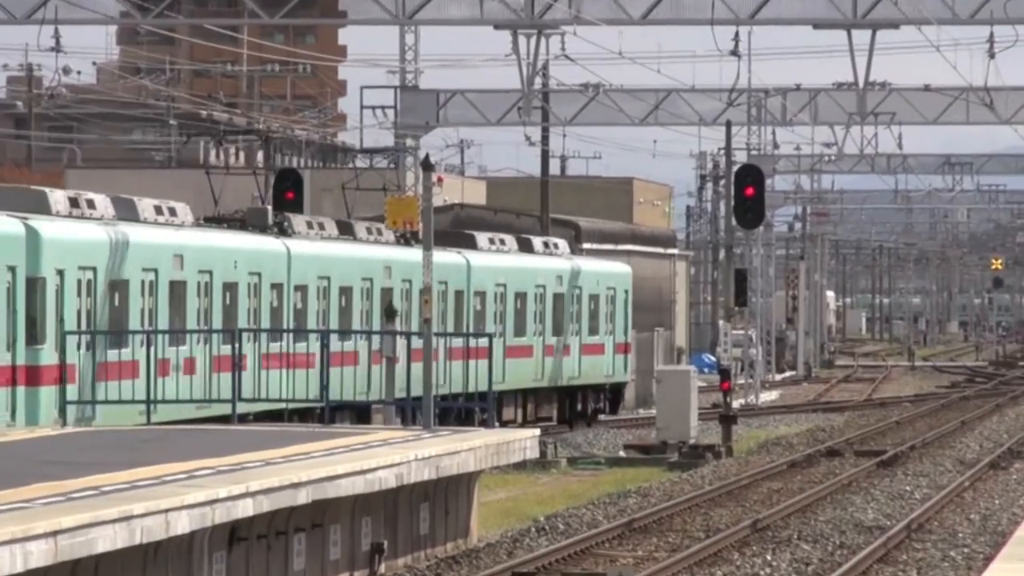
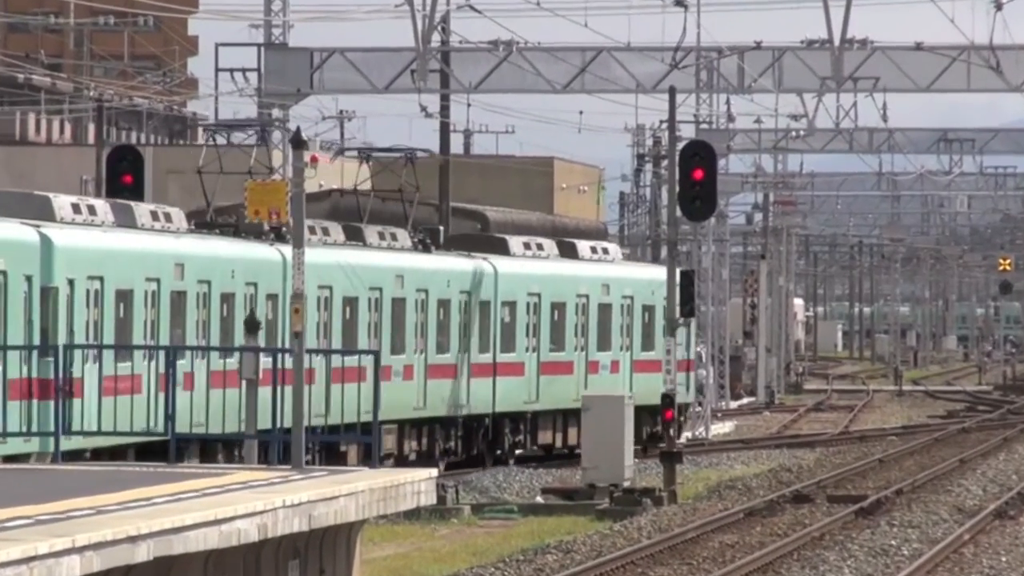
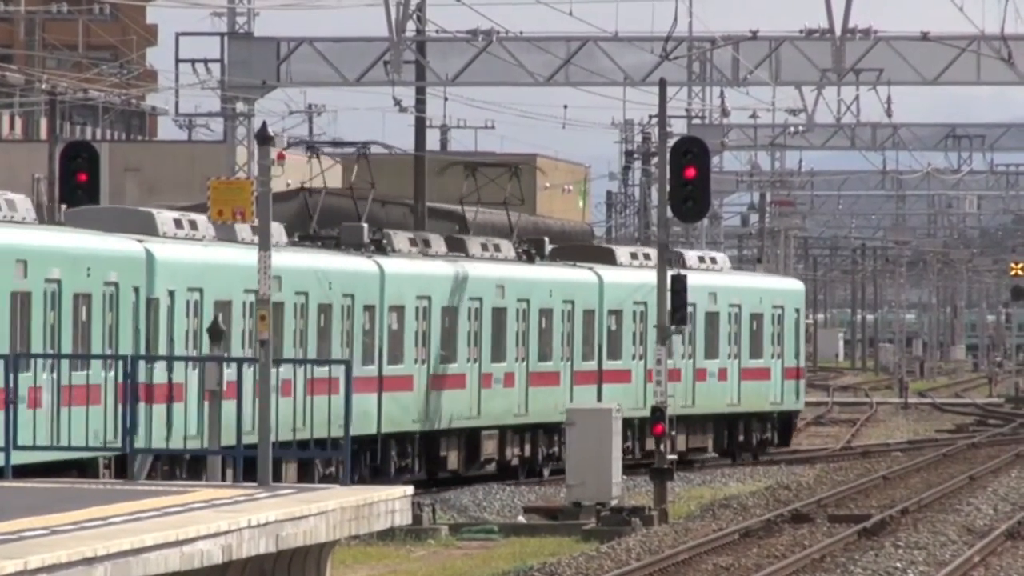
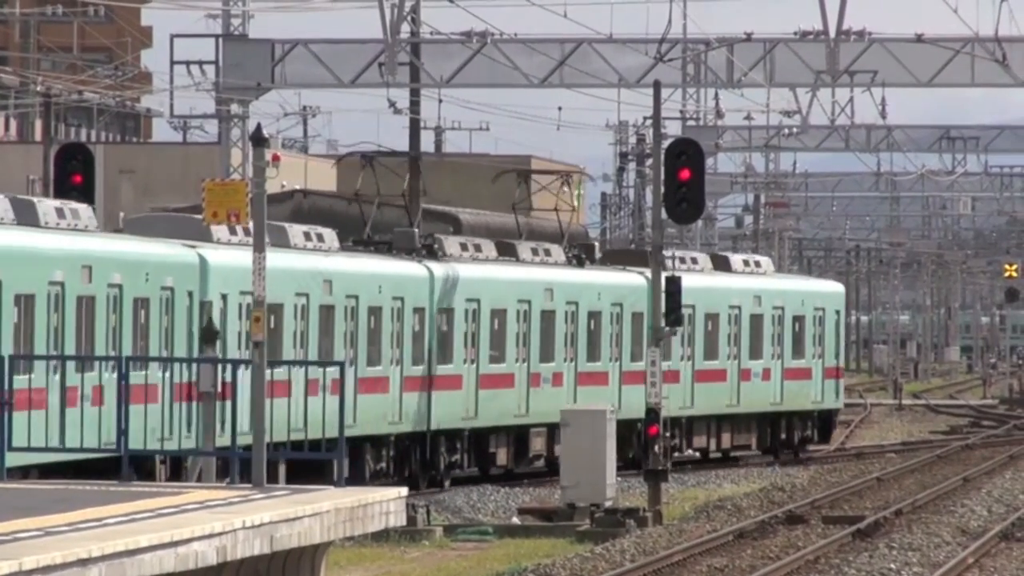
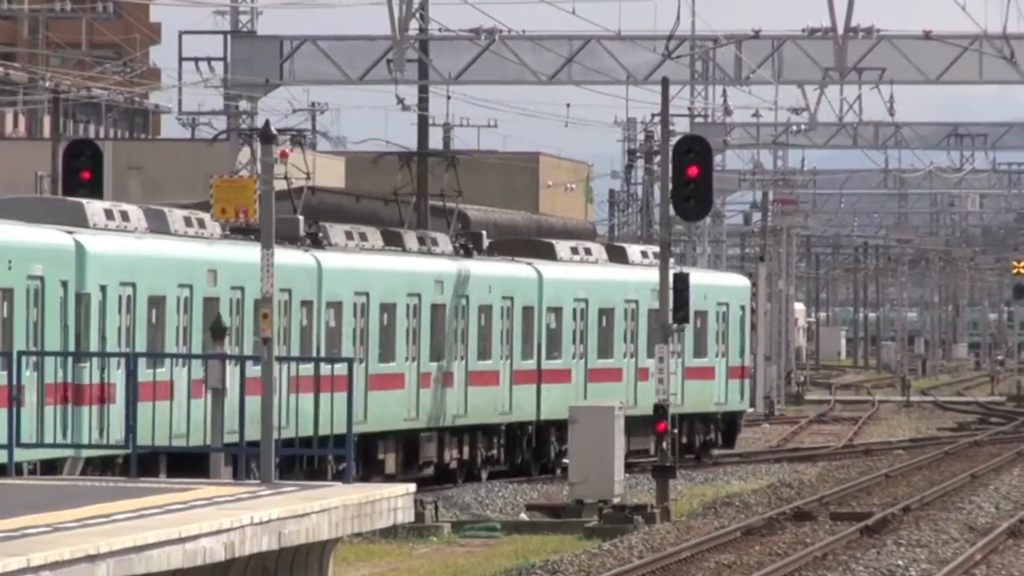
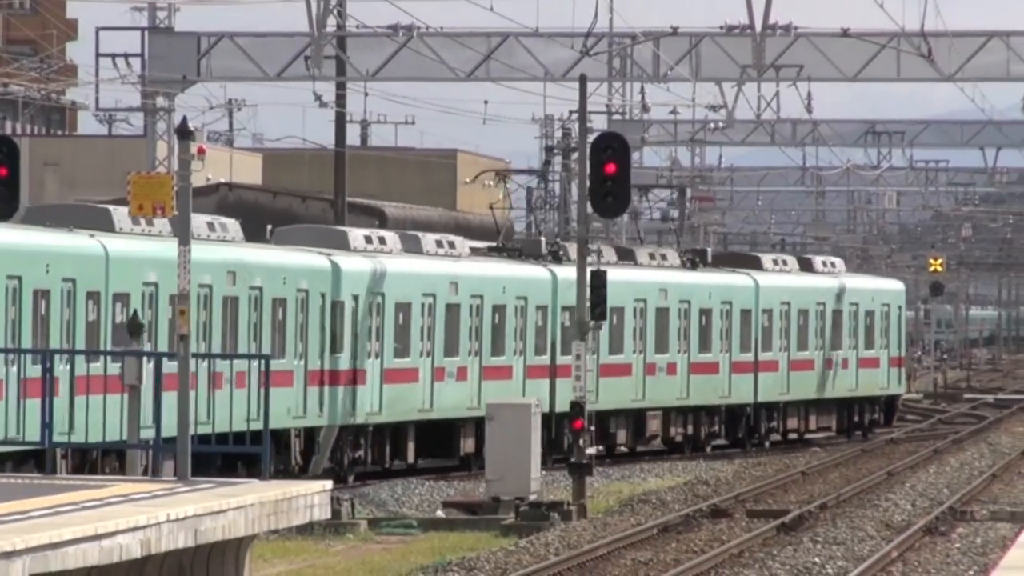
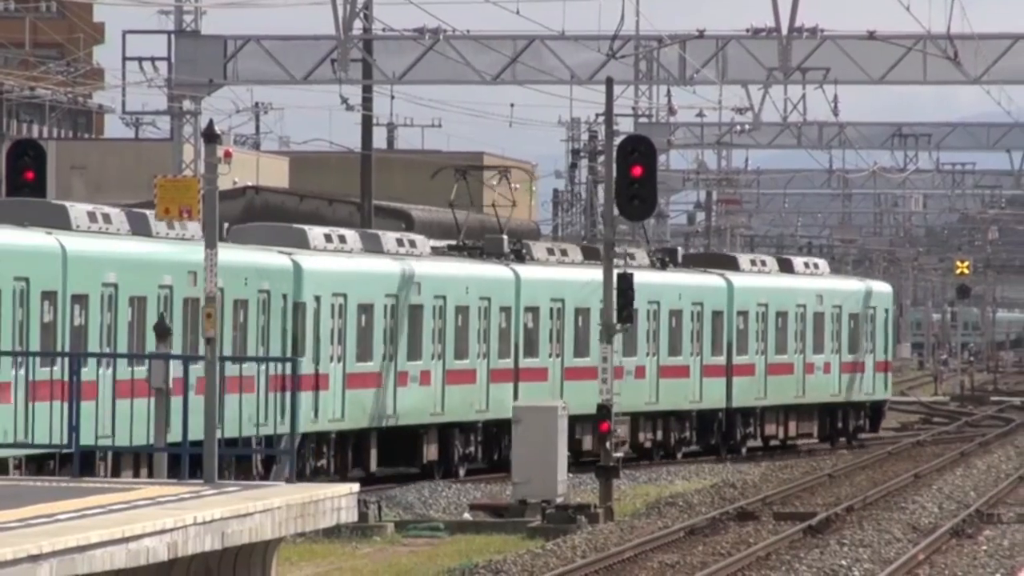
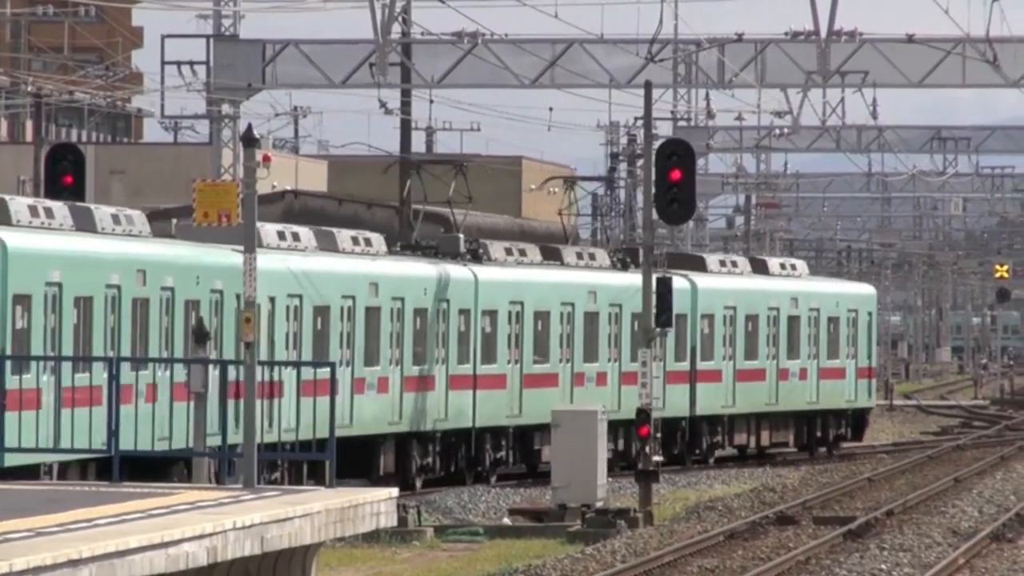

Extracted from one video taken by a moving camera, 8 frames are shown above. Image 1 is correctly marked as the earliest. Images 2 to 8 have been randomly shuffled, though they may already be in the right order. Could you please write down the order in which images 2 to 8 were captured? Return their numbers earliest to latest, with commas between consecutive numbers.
2, 5, 3, 4, 8, 7, 6
